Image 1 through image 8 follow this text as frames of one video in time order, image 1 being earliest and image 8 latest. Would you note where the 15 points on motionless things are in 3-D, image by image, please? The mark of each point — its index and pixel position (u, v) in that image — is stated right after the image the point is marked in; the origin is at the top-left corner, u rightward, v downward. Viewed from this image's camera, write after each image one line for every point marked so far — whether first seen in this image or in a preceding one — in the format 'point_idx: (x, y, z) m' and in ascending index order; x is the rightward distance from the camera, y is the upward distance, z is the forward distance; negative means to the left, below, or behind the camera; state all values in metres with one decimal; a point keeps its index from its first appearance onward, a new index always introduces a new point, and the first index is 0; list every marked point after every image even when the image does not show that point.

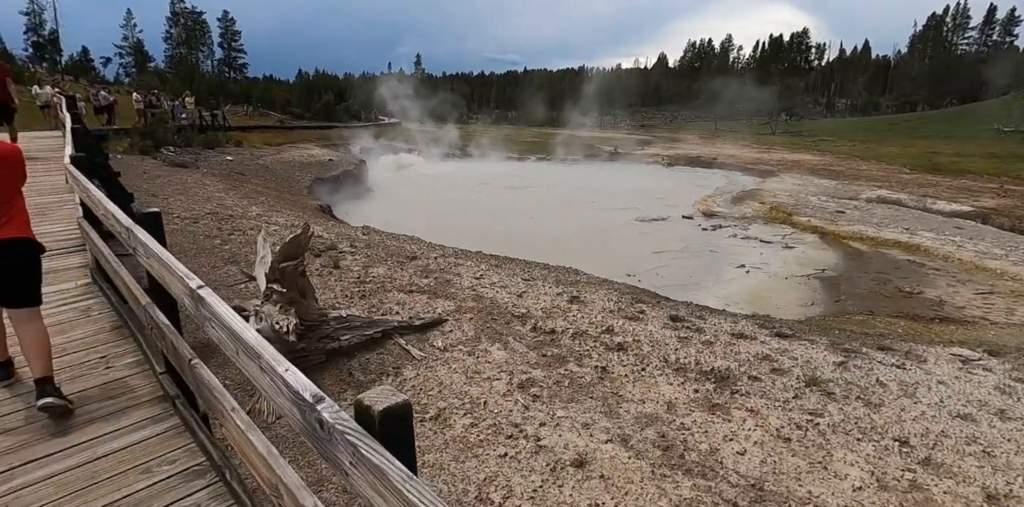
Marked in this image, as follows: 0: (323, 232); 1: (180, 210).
0: (-3.3, +0.4, +9.0) m
1: (-5.7, +0.8, +9.0) m
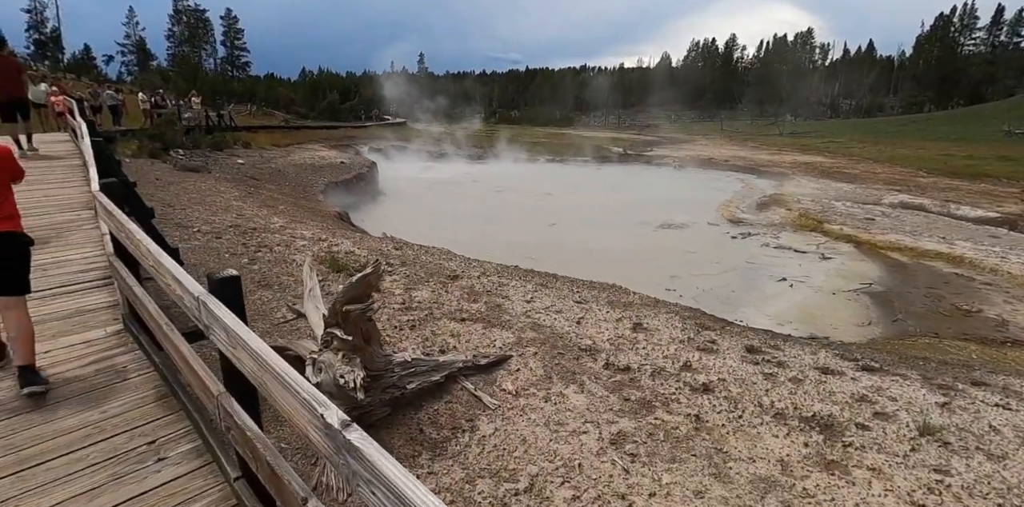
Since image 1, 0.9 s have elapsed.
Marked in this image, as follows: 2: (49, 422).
0: (-2.5, +0.1, +8.4) m
1: (-4.9, +0.5, +8.3) m
2: (-2.3, -0.8, +2.6) m
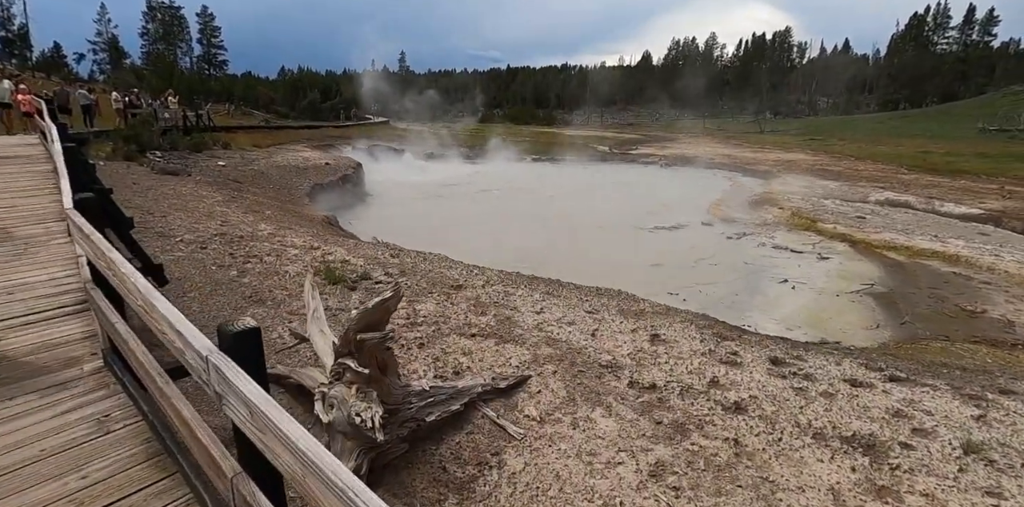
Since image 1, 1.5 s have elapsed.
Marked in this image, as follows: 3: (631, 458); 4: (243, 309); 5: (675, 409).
0: (-2.5, 0.0, +7.9) m
1: (-4.9, +0.3, +7.8) m
2: (-2.0, -1.0, +2.1) m
3: (+0.9, -1.6, +4.0) m
4: (-2.8, -0.6, +5.5) m
5: (+1.5, -1.4, +4.7) m
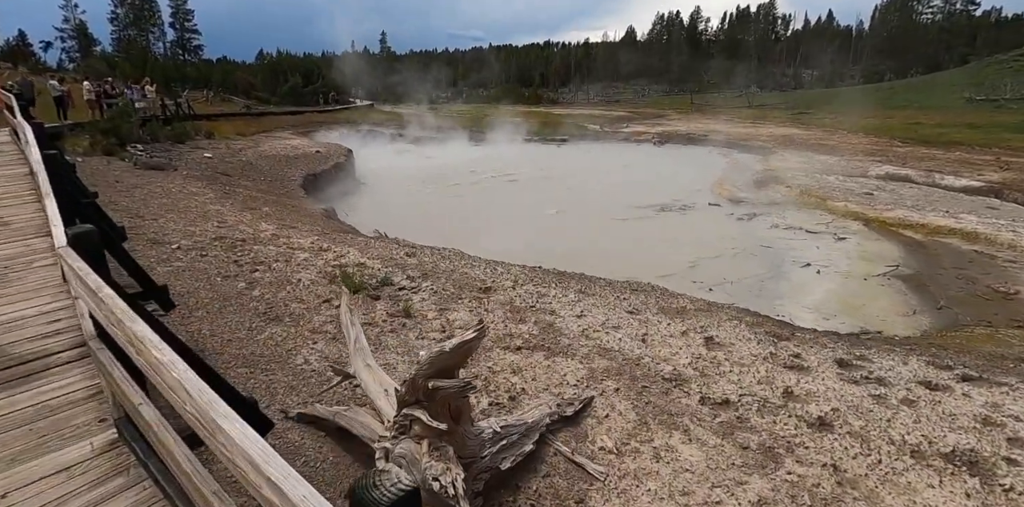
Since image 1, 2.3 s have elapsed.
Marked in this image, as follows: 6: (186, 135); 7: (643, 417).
0: (-2.1, 0.0, +7.3) m
1: (-4.5, +0.2, +7.0) m
2: (-1.5, -1.2, +1.5) m
3: (+1.4, -1.6, +3.5) m
4: (-2.3, -0.7, +4.8) m
5: (+2.0, -1.4, +4.2) m
6: (-12.1, +4.4, +19.4) m
7: (+1.0, -1.3, +4.2) m
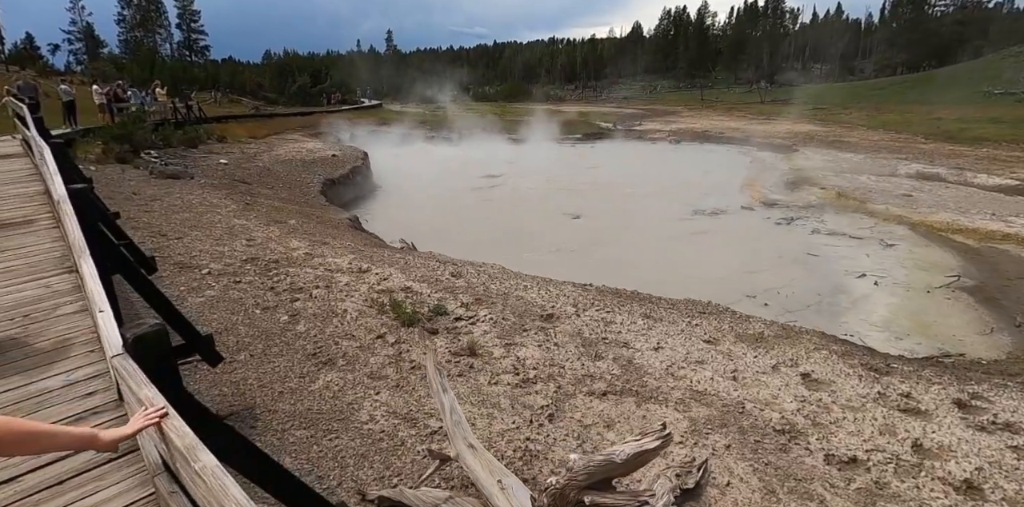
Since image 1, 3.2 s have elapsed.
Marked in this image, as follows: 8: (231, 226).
0: (-1.4, -0.3, +6.7) m
1: (-3.8, -0.1, +6.5) m
2: (-0.8, -1.5, +1.0) m
3: (+2.2, -1.9, +2.9) m
4: (-1.6, -1.0, +4.2) m
5: (+2.7, -1.7, +3.6) m
6: (-11.3, +4.1, +18.9) m
7: (+1.8, -1.6, +3.6) m
8: (-4.4, +0.4, +8.2) m
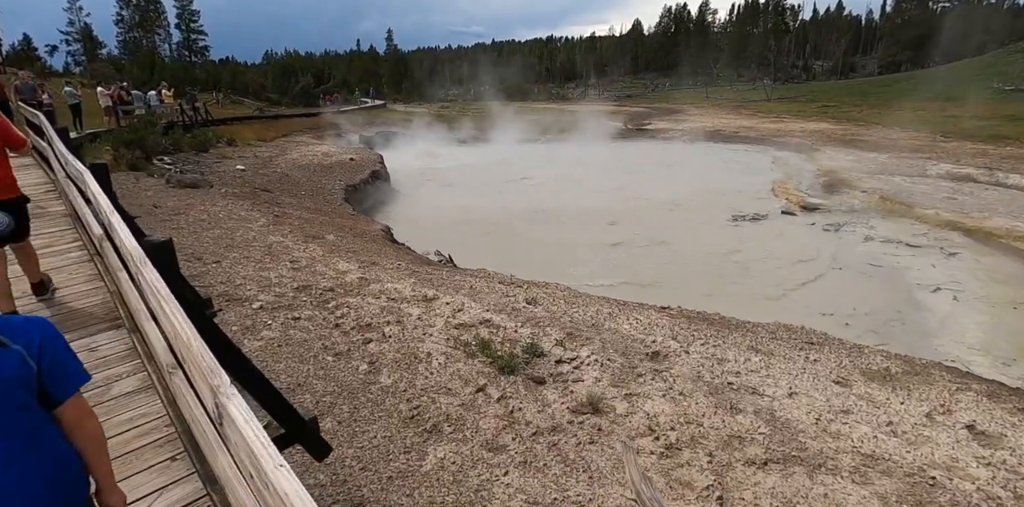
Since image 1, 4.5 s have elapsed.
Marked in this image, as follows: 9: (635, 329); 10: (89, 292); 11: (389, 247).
0: (-0.4, -0.6, +5.9) m
1: (-2.8, -0.4, +5.7) m
2: (+0.3, -1.8, +0.2) m
3: (+3.2, -2.2, +2.1) m
4: (-0.6, -1.3, +3.5) m
5: (+3.7, -2.0, +2.9) m
6: (-10.4, +3.8, +18.0) m
7: (+2.8, -1.9, +2.8) m
8: (-3.4, +0.1, +7.4) m
9: (+1.4, -0.8, +5.8) m
10: (-3.1, -0.3, +3.8) m
11: (-2.1, +0.1, +9.1) m
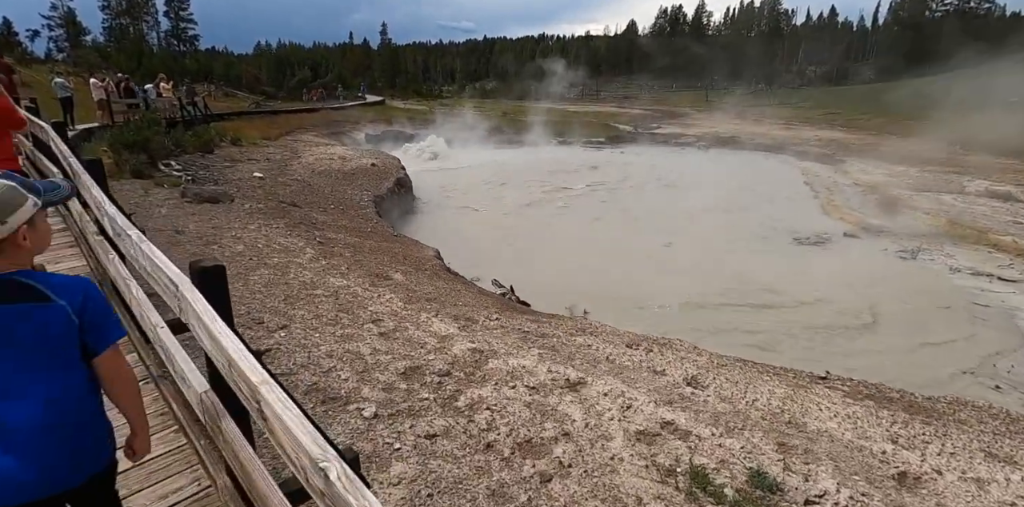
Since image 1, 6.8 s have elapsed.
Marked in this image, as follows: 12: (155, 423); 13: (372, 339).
0: (+1.1, -1.2, +4.5) m
1: (-1.3, -0.9, +4.2) m
2: (+1.8, -2.4, -1.2) m
3: (+4.7, -2.9, +0.8) m
4: (+0.9, -1.9, +2.1) m
5: (+5.2, -2.7, +1.6) m
6: (-9.2, +3.4, +16.3) m
7: (+4.3, -2.6, +1.6) m
8: (-2.0, -0.4, +5.9) m
9: (+2.8, -1.5, +4.4) m
10: (-1.6, -0.9, +2.4) m
11: (-0.7, -0.5, +7.7) m
12: (-1.8, -0.7, +2.6) m
13: (-1.3, -0.8, +4.8) m
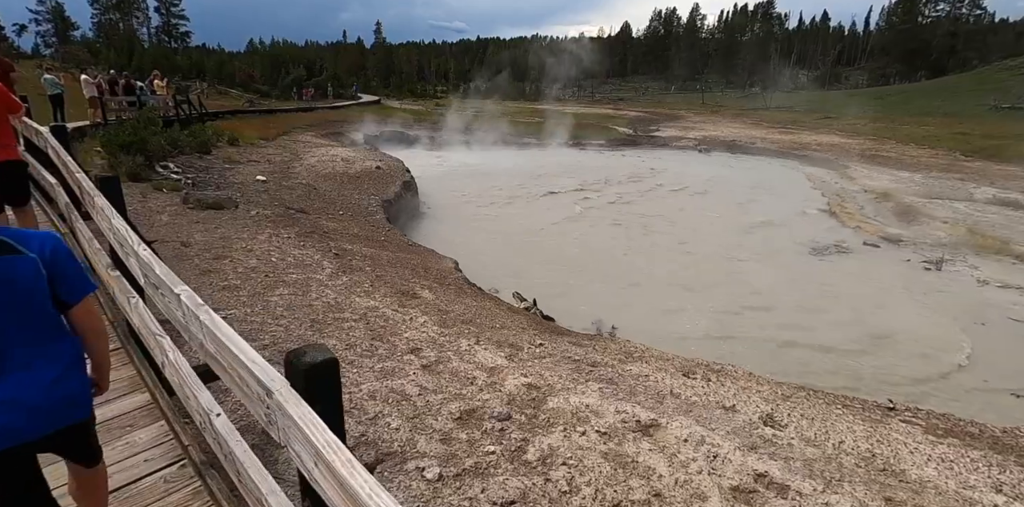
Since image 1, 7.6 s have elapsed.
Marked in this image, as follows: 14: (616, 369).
0: (+1.6, -1.4, +4.0) m
1: (-0.8, -1.1, +3.7) m
2: (+2.4, -2.7, -1.6) m
3: (+5.2, -3.1, +0.4) m
4: (+1.4, -2.1, +1.6) m
5: (+5.8, -2.9, +1.2) m
6: (-8.9, +3.3, +15.7) m
7: (+4.8, -2.8, +1.1) m
8: (-1.5, -0.6, +5.4) m
9: (+3.3, -1.7, +4.0) m
10: (-1.0, -1.1, +1.8) m
11: (-0.3, -0.7, +7.2) m
12: (-1.3, -0.9, +2.1) m
13: (-0.8, -1.0, +4.3) m
14: (+1.0, -1.1, +5.1) m
